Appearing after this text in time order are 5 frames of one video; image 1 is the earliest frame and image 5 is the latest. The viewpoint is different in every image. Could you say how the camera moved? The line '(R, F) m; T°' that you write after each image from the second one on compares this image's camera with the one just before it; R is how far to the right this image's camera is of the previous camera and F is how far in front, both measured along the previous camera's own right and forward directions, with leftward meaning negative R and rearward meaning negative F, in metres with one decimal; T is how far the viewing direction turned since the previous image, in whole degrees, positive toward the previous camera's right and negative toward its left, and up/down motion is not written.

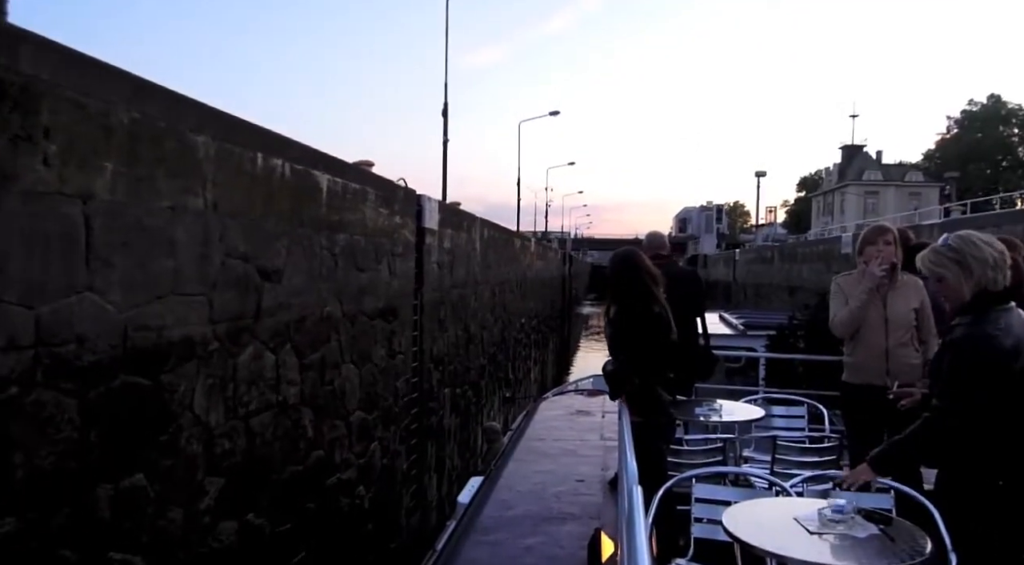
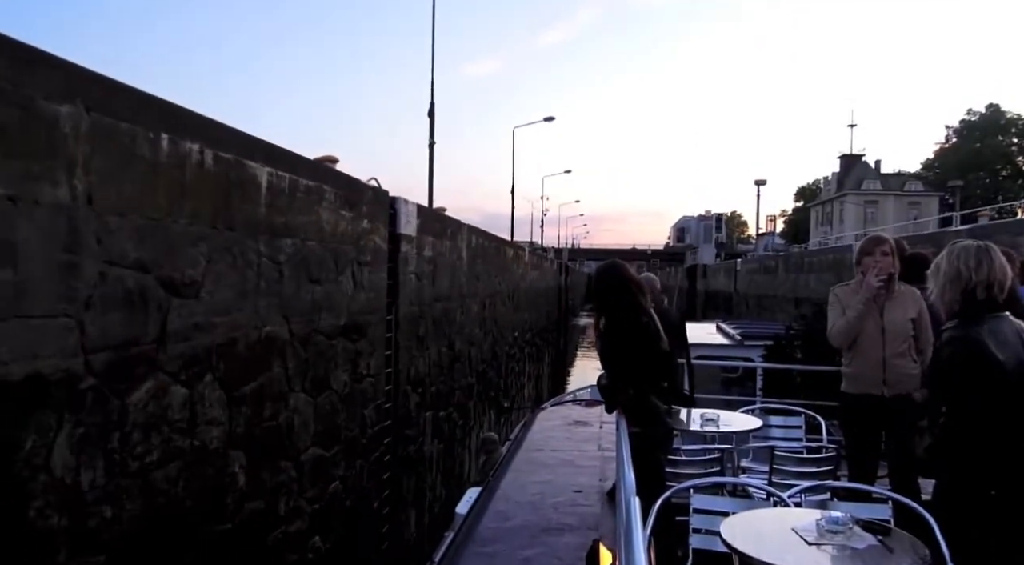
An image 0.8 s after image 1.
(+0.1, +0.7) m; 0°
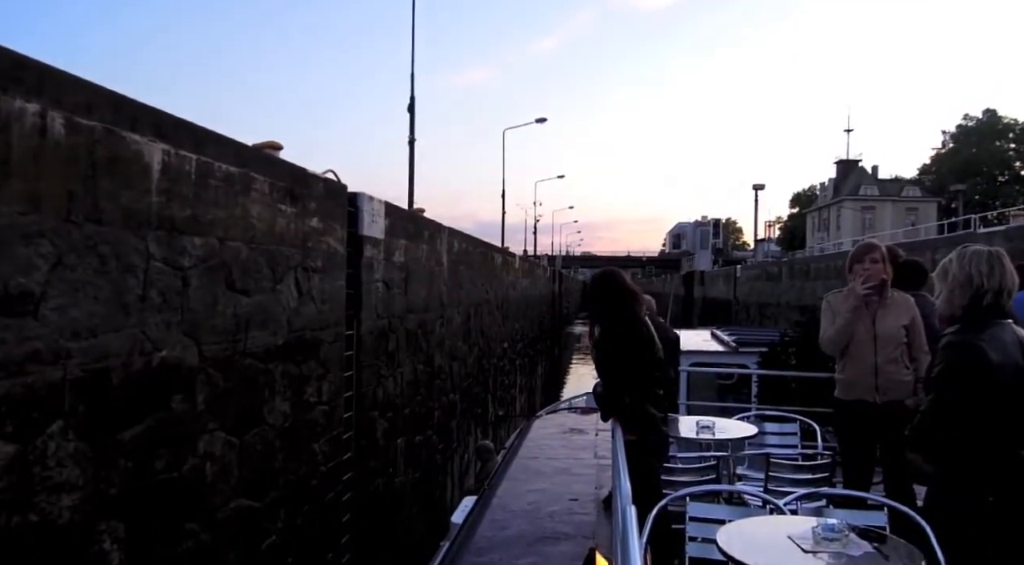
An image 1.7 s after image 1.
(+0.1, +0.7) m; 0°
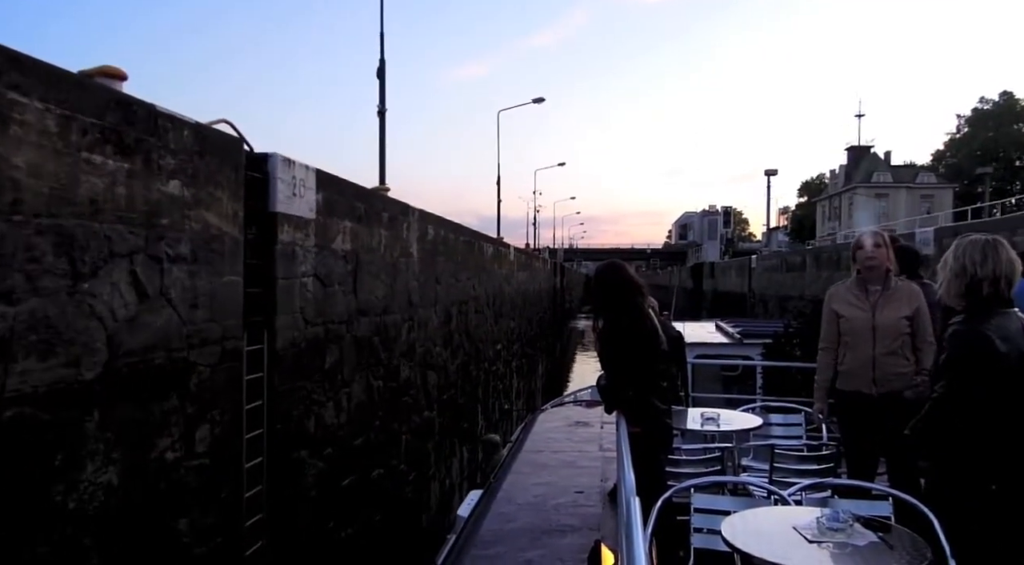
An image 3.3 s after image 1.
(+0.5, -0.5) m; 0°
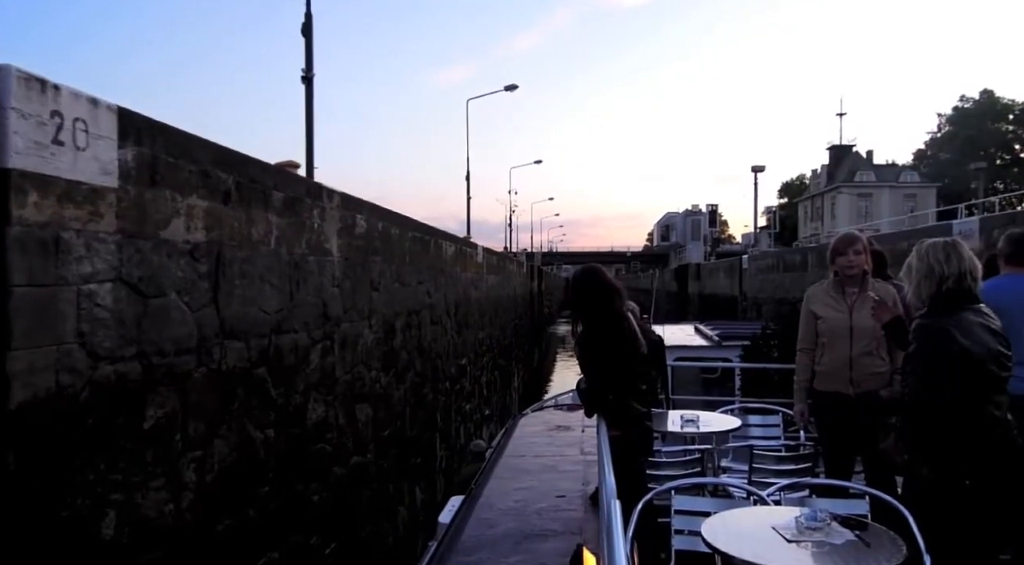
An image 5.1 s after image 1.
(+0.4, +0.8) m; +2°
